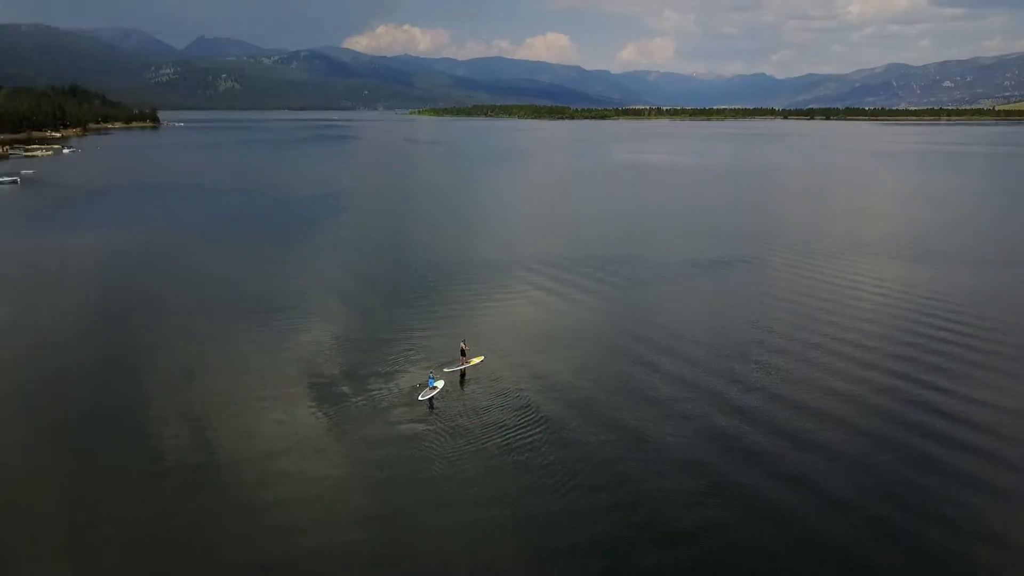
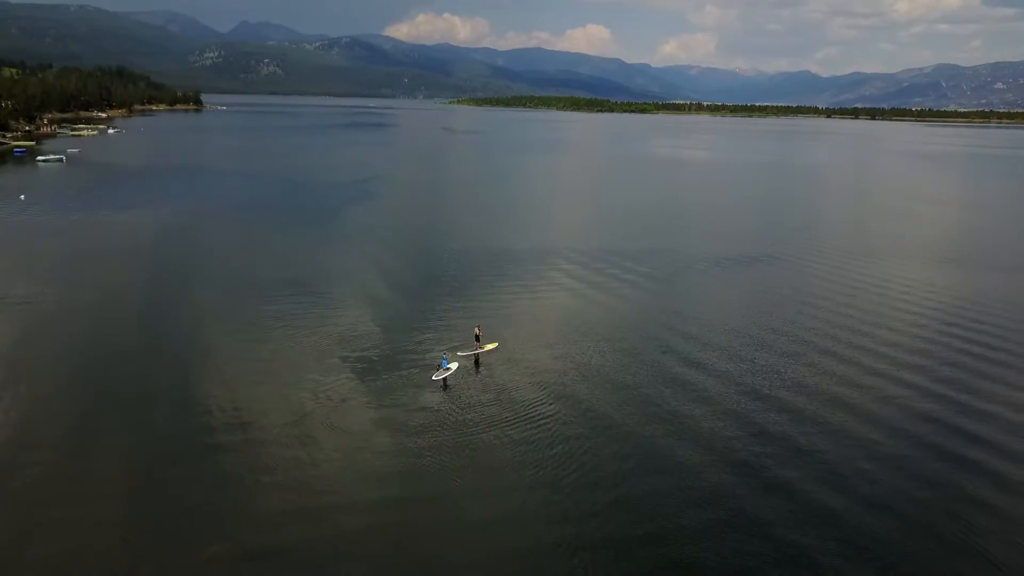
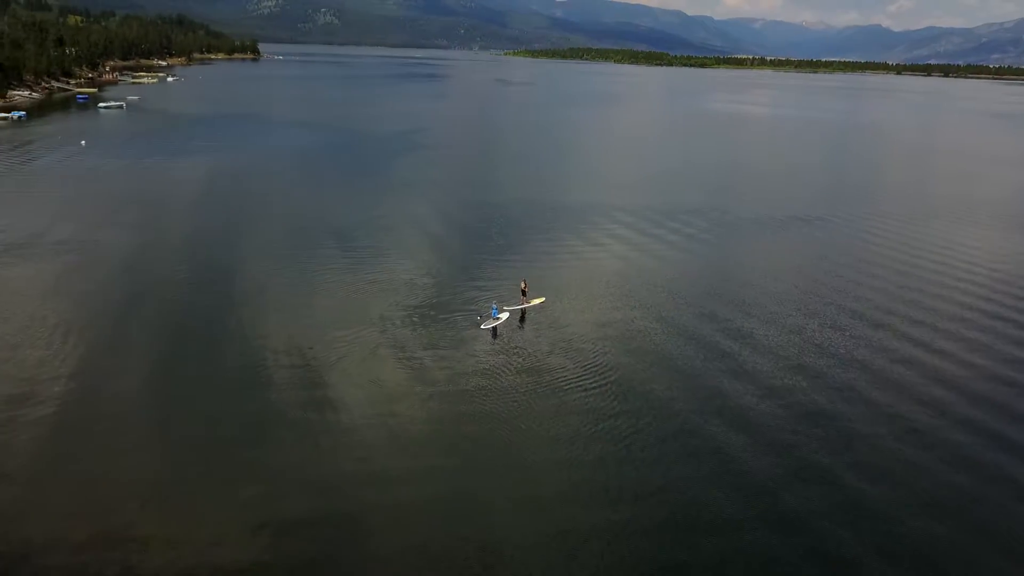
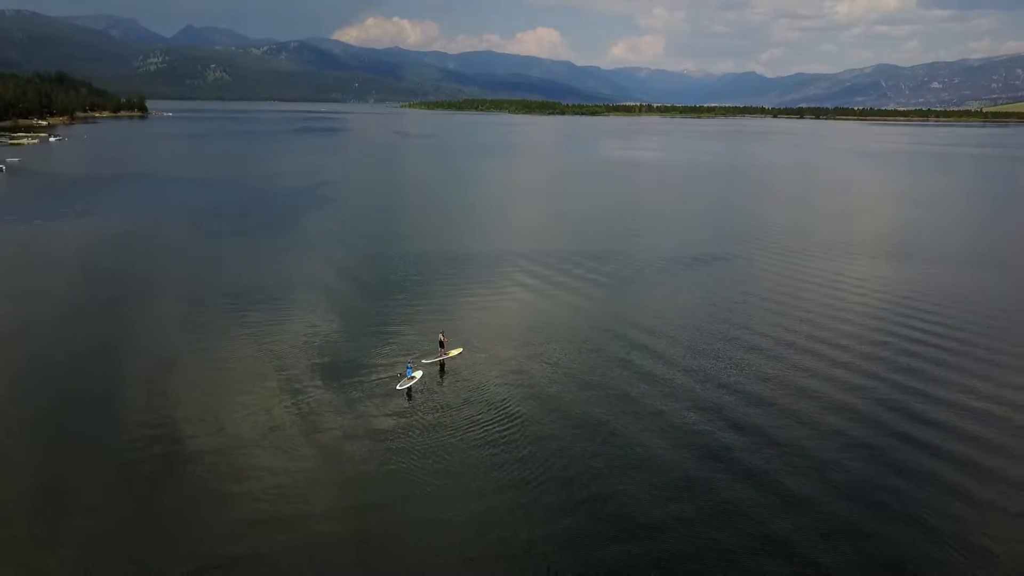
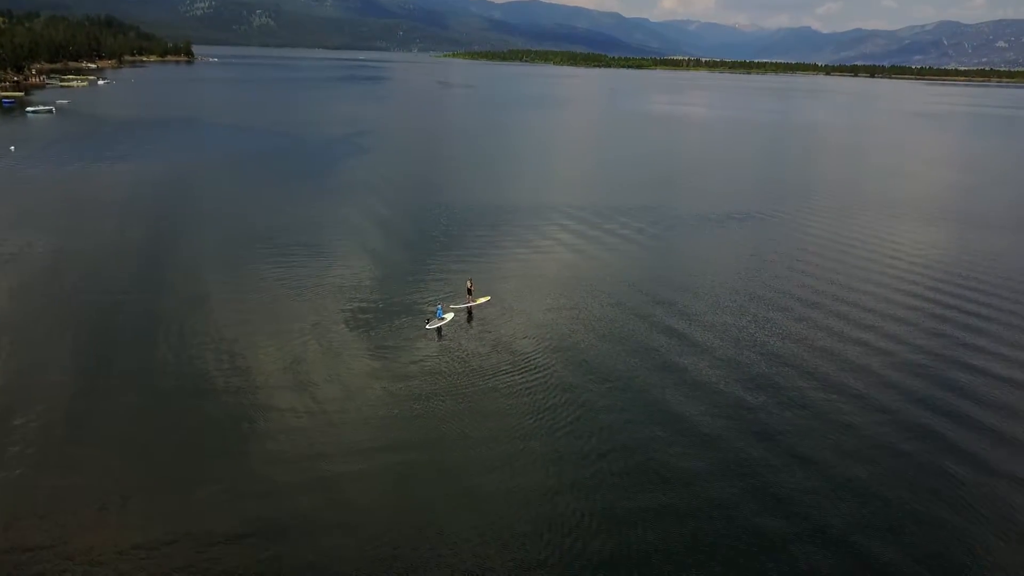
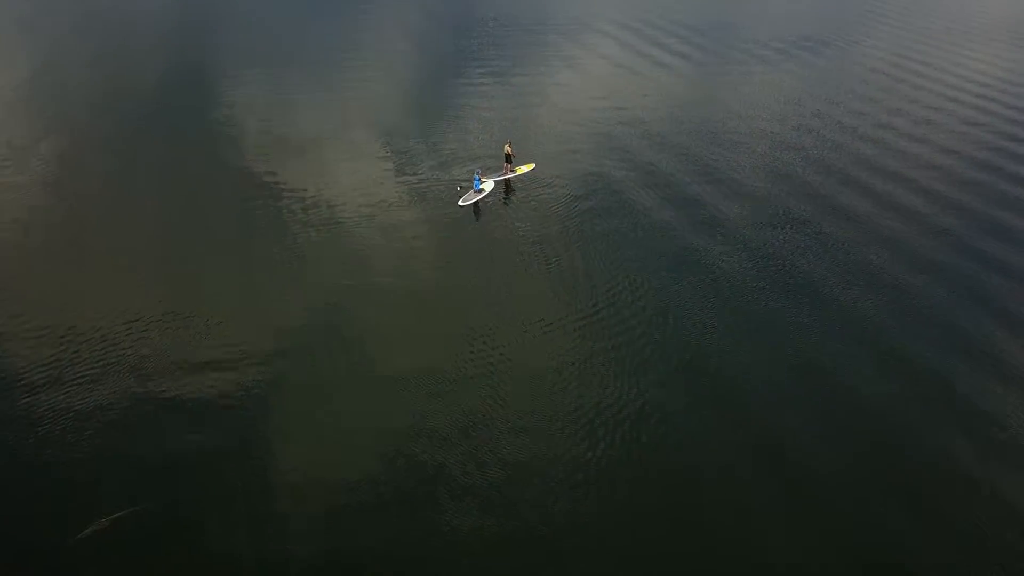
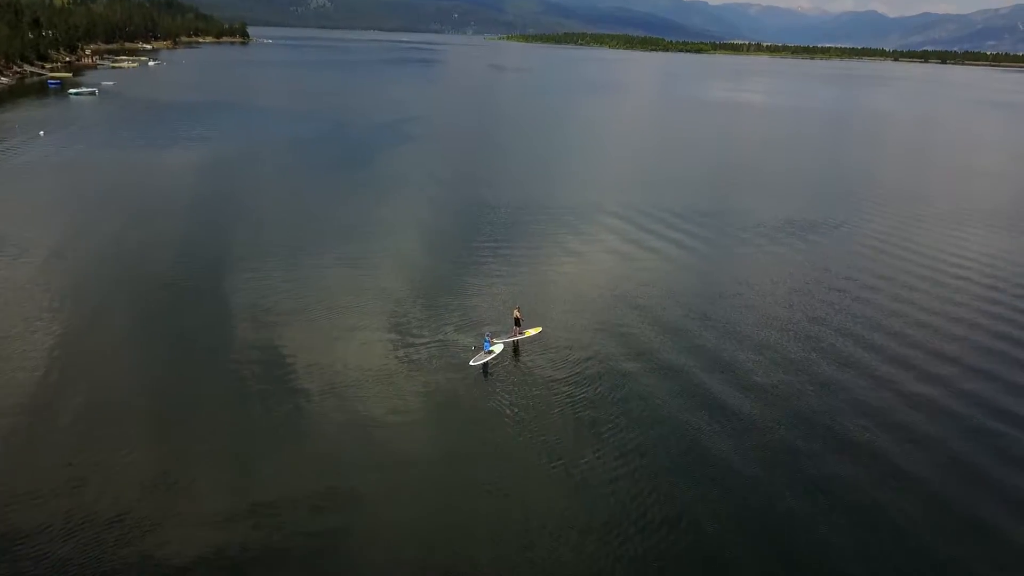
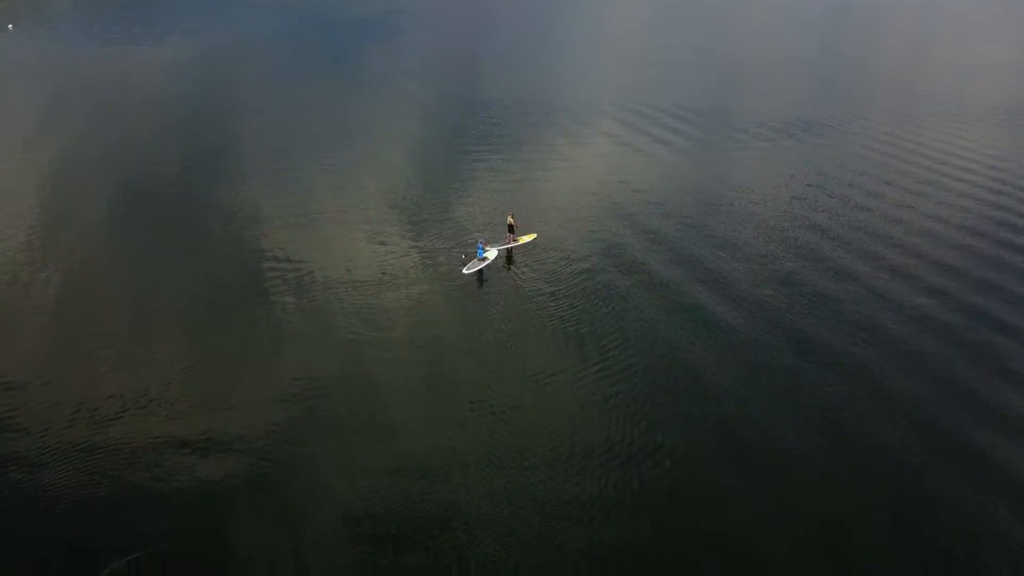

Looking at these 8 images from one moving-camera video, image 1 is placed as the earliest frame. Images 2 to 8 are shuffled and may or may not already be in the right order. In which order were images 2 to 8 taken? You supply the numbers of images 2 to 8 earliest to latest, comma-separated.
4, 2, 5, 3, 7, 8, 6
